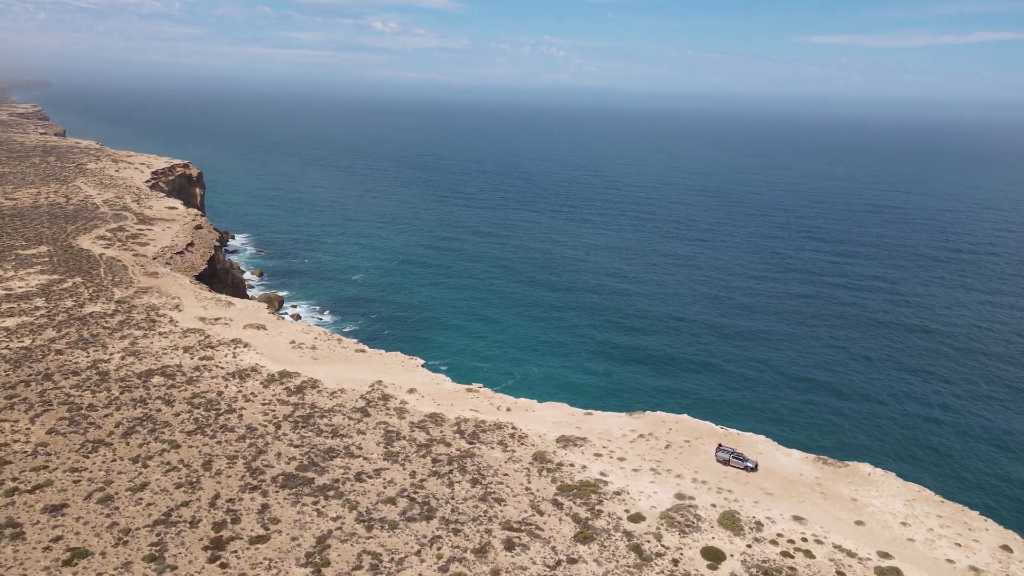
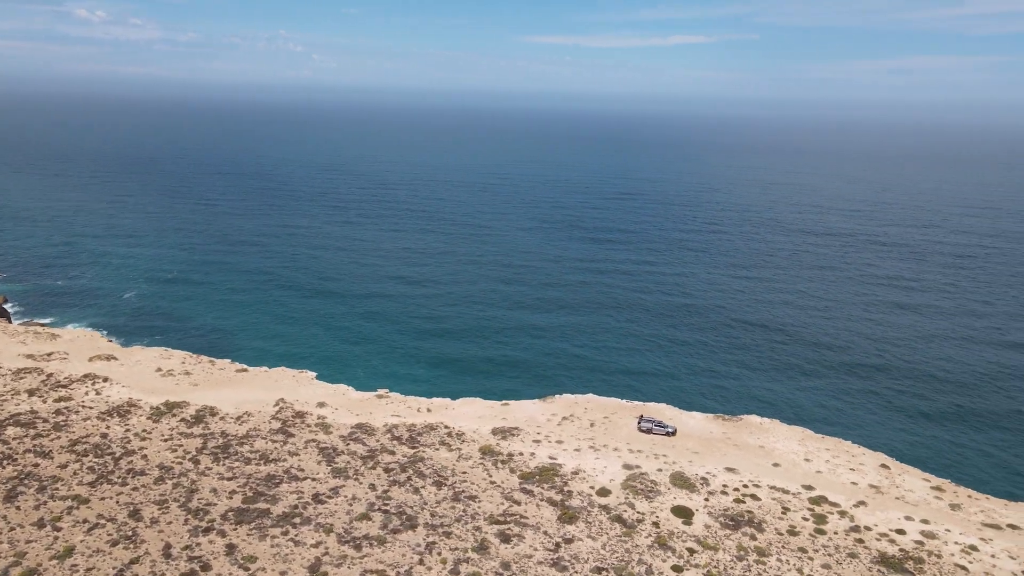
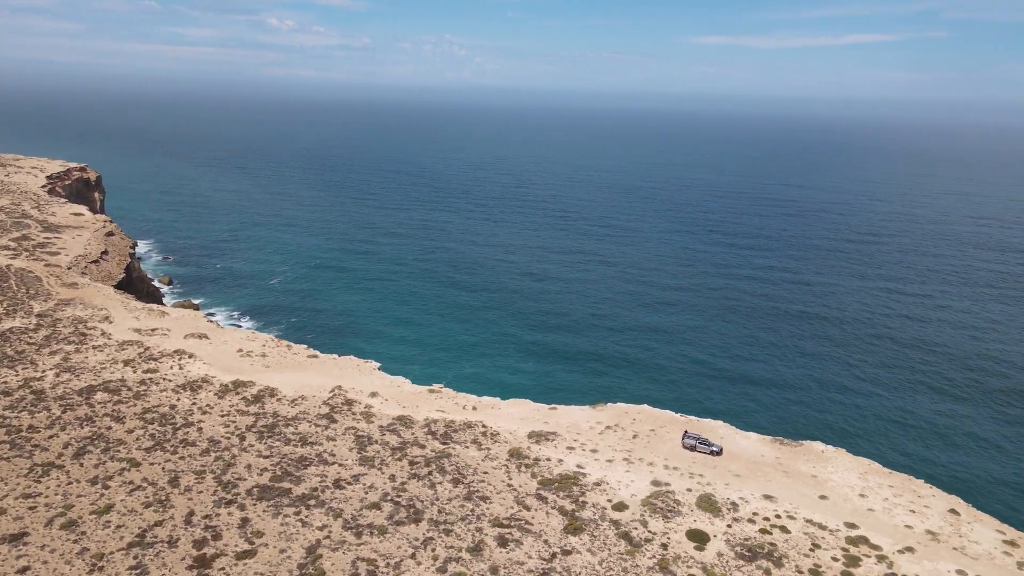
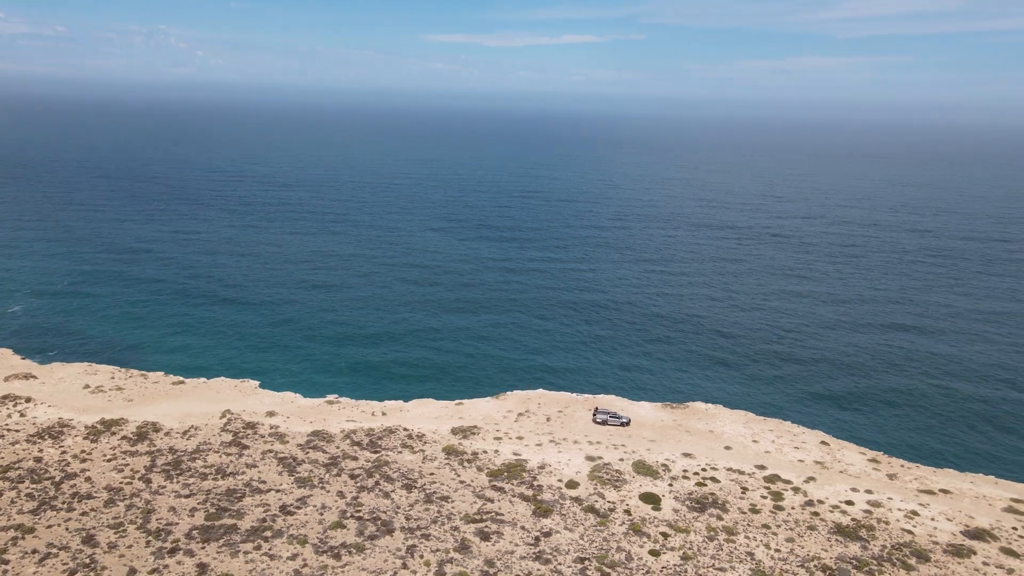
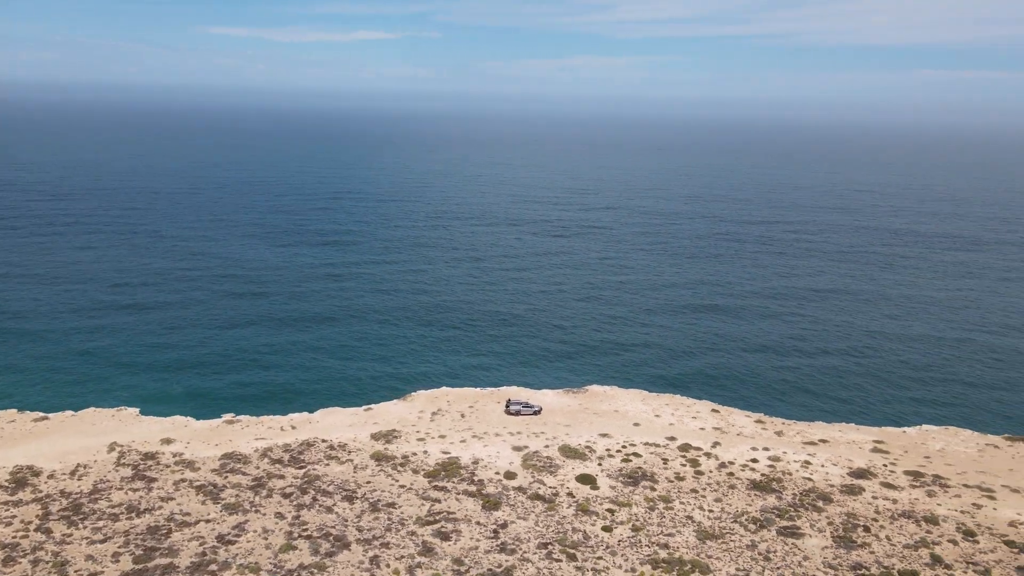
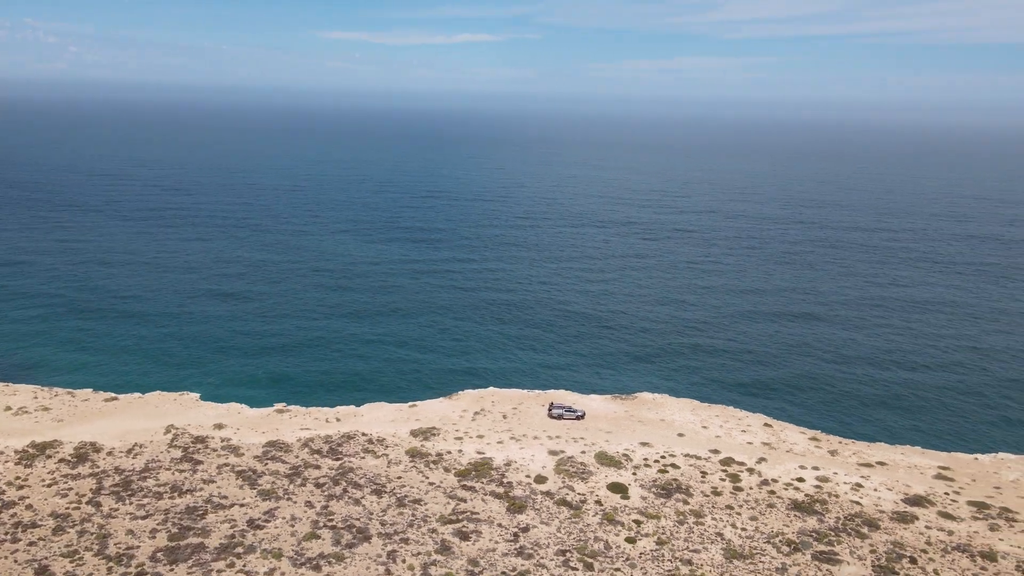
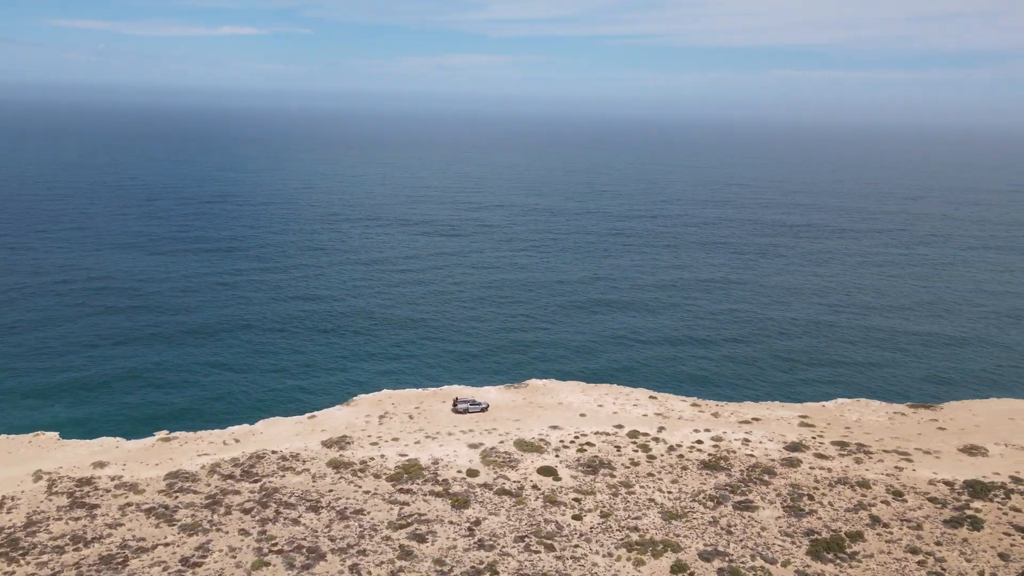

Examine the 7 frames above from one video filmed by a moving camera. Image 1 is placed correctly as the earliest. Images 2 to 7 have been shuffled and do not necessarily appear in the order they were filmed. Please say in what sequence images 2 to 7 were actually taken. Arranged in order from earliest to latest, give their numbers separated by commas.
3, 2, 4, 6, 5, 7
